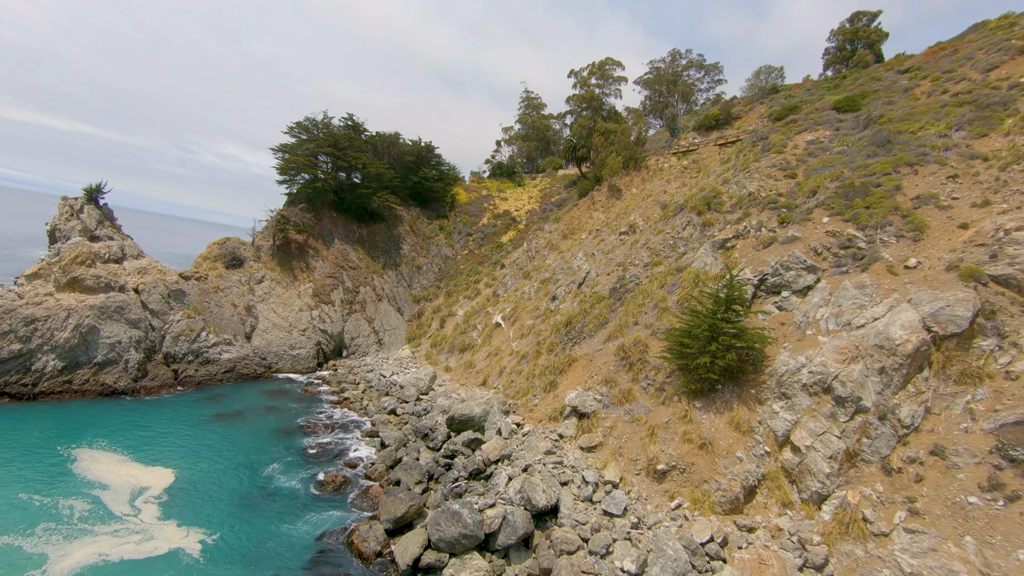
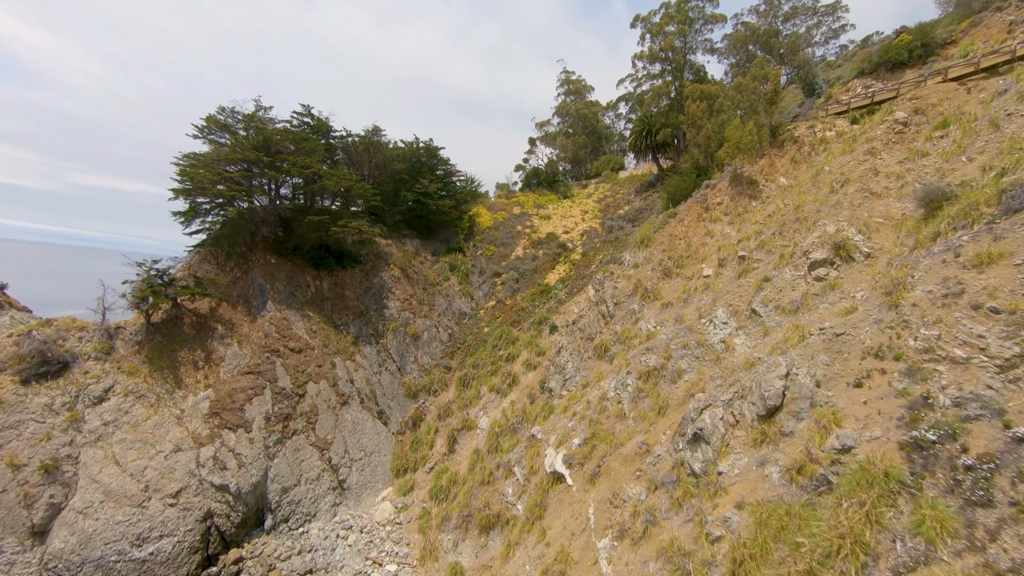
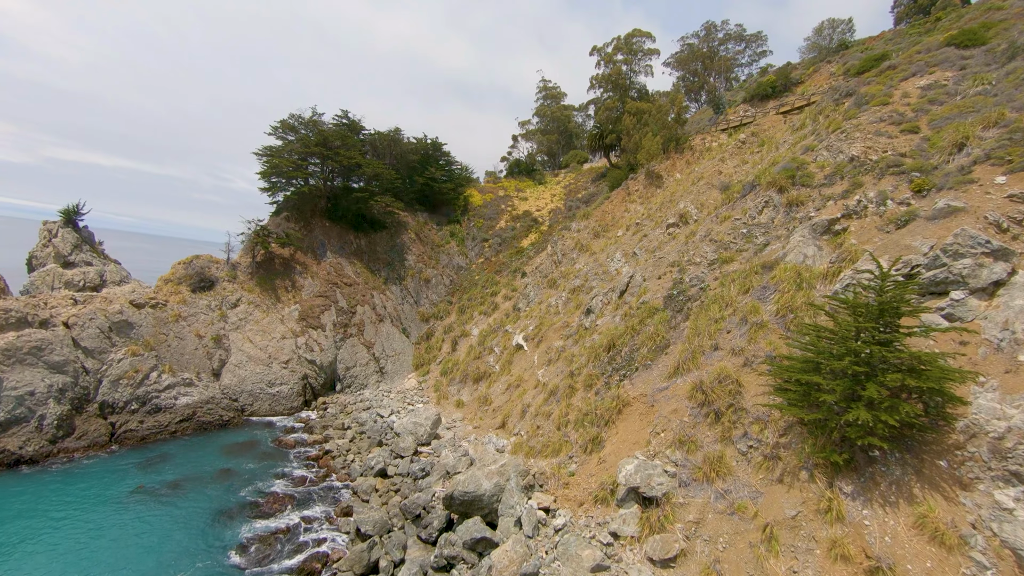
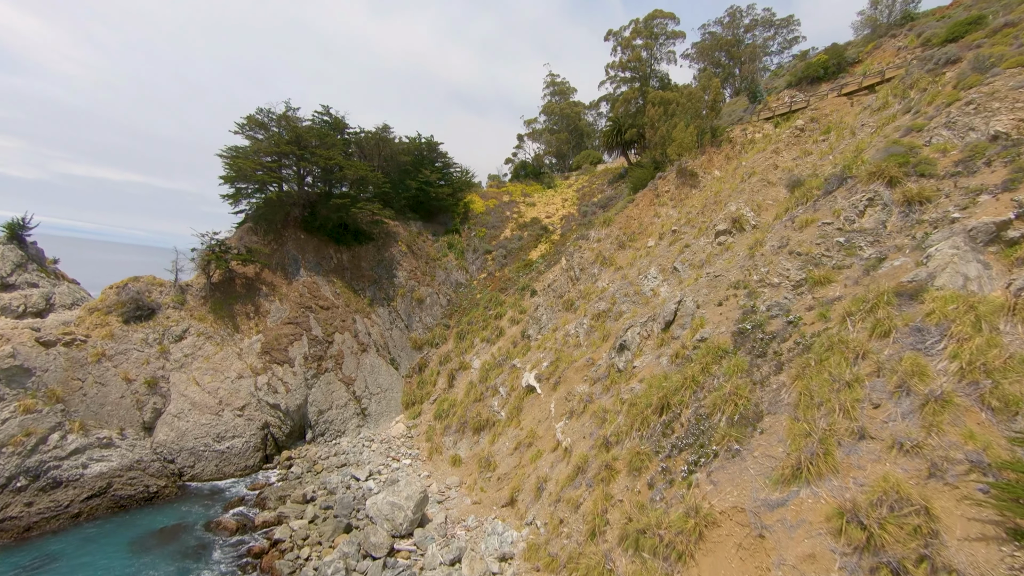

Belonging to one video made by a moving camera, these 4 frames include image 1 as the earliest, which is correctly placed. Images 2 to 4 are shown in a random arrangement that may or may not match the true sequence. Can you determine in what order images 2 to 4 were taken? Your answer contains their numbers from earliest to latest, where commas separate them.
3, 4, 2
